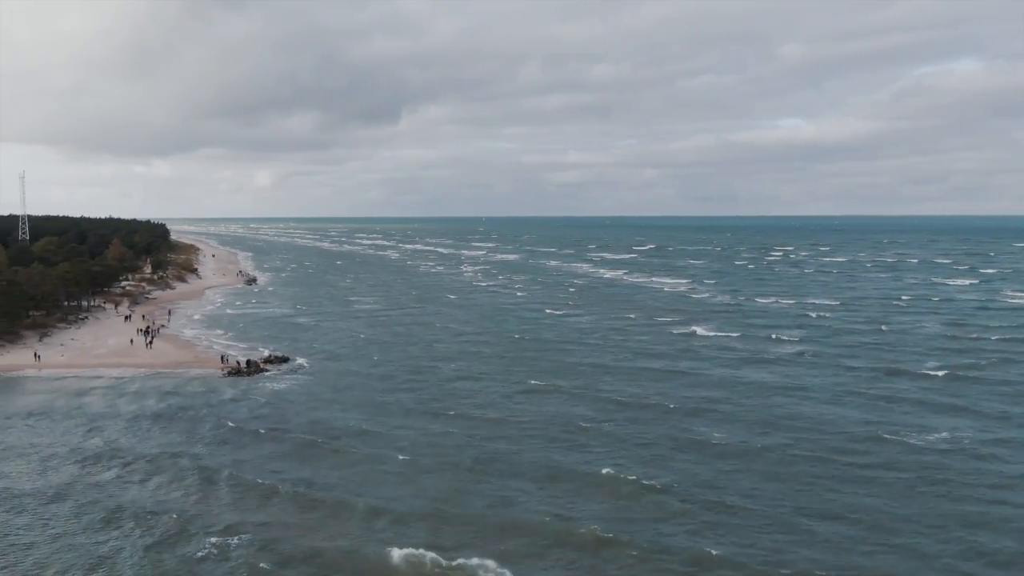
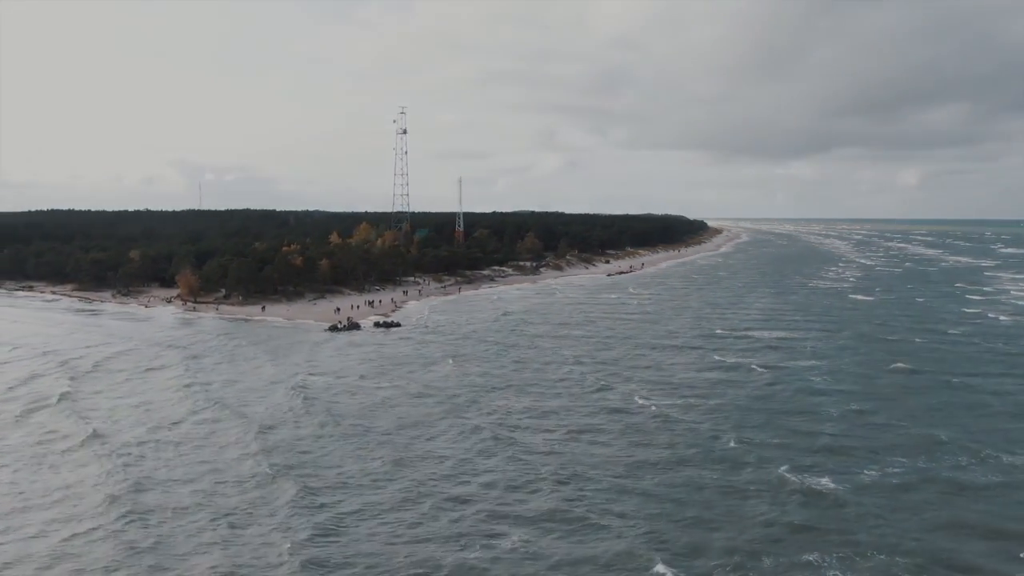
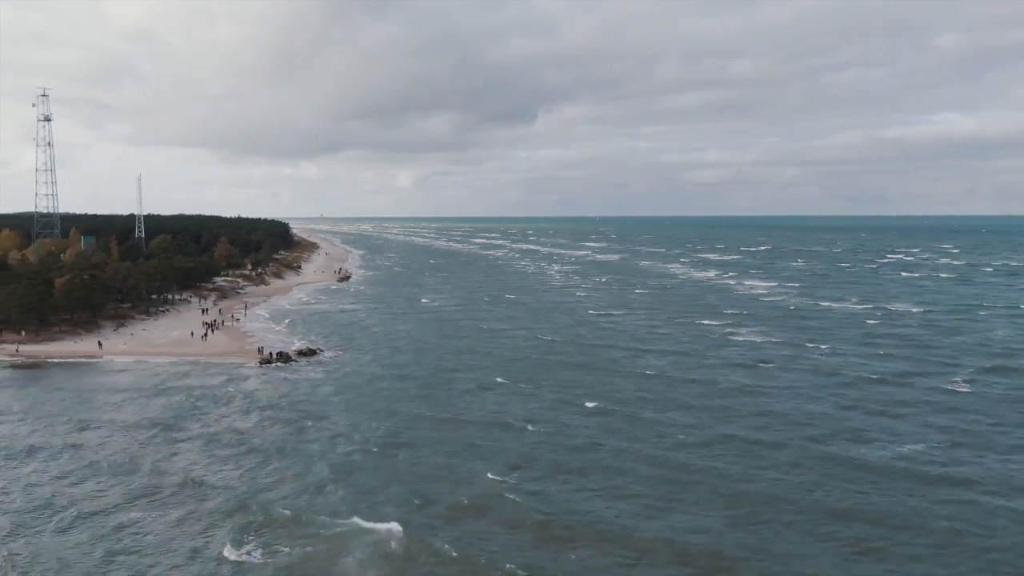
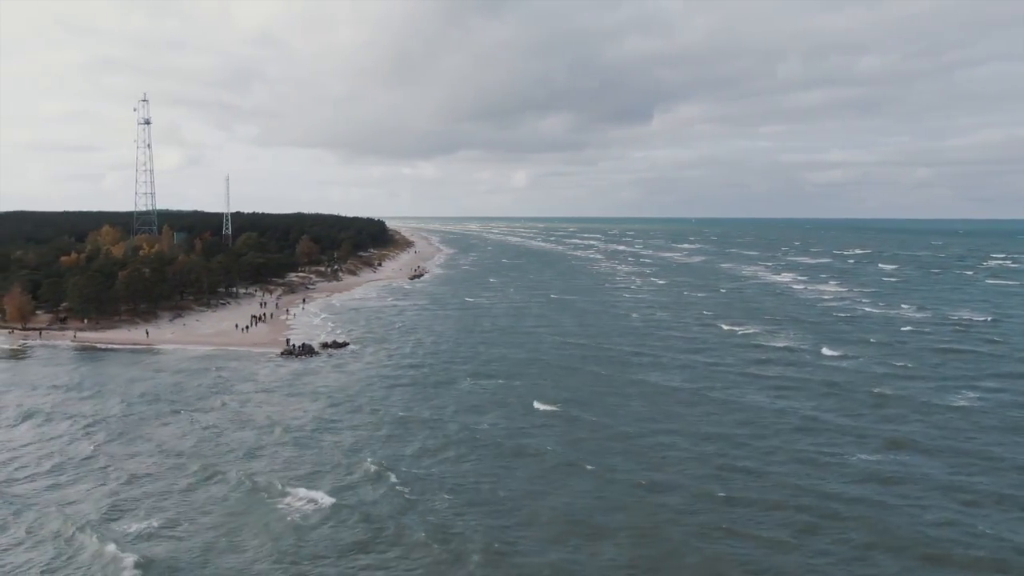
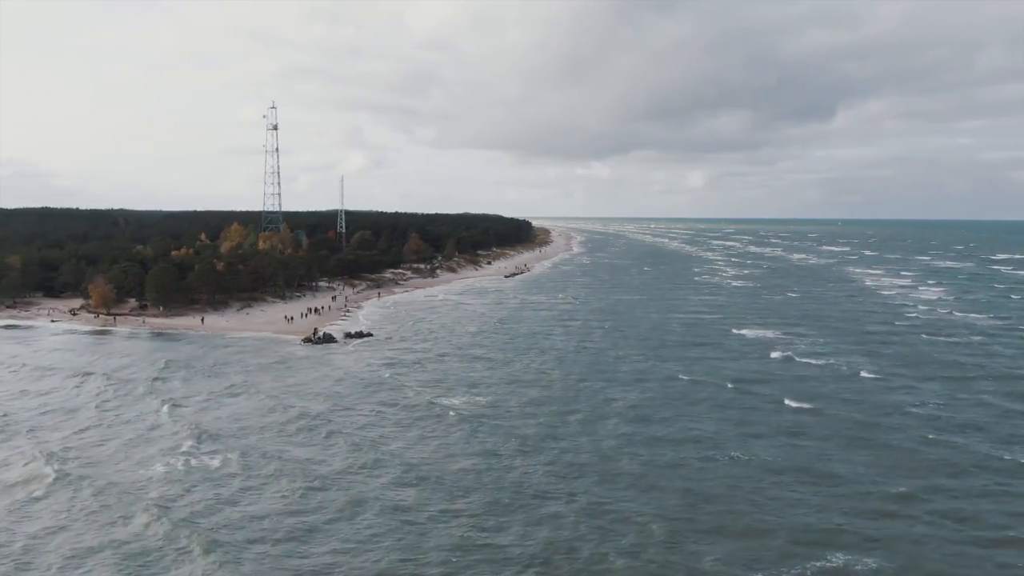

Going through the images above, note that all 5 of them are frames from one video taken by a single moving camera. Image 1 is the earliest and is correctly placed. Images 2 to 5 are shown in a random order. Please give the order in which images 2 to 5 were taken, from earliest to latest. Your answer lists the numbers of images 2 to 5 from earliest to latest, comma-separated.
3, 4, 5, 2
